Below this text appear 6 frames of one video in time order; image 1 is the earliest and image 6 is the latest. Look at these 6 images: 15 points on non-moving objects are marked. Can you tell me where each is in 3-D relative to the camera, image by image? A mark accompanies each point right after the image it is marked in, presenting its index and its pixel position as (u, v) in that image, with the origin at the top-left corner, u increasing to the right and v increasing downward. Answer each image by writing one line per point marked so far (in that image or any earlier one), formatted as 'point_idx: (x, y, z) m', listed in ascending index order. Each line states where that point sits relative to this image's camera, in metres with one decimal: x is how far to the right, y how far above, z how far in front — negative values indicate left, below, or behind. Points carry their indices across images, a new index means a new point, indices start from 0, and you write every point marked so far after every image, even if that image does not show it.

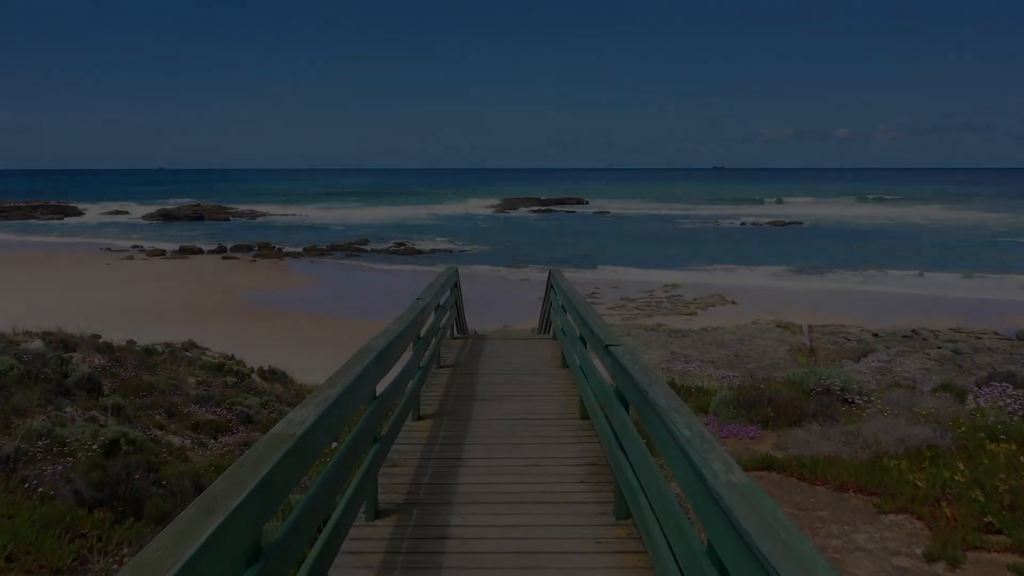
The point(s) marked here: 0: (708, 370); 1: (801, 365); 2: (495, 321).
0: (+4.6, -2.0, +14.4) m
1: (+7.3, -2.0, +15.5) m
2: (-0.6, -1.1, +19.8) m
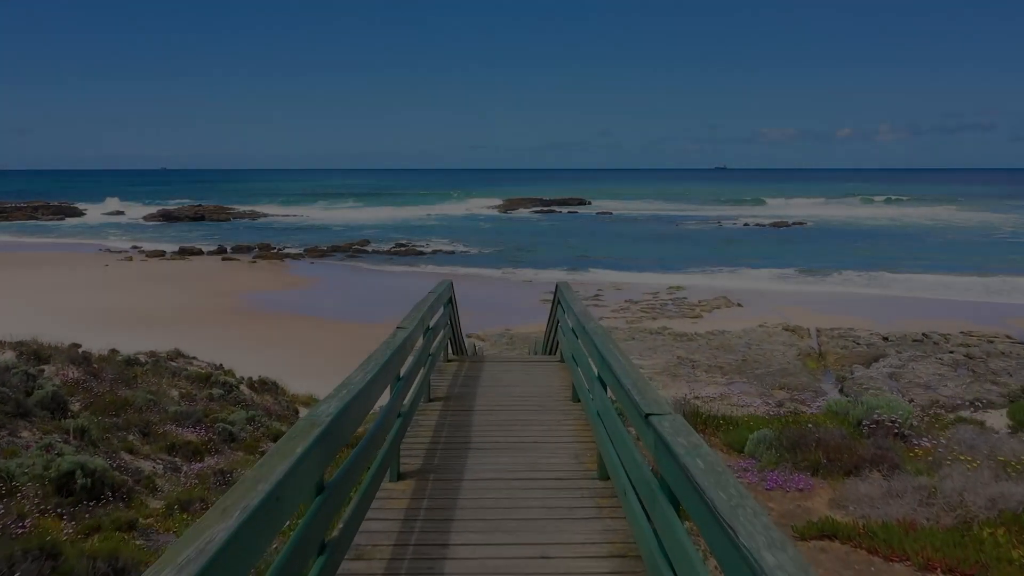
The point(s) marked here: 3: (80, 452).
0: (+4.7, -2.0, +14.1) m
1: (+7.4, -2.0, +15.1) m
2: (-0.5, -1.1, +19.4) m
3: (-2.6, -1.0, +3.7) m
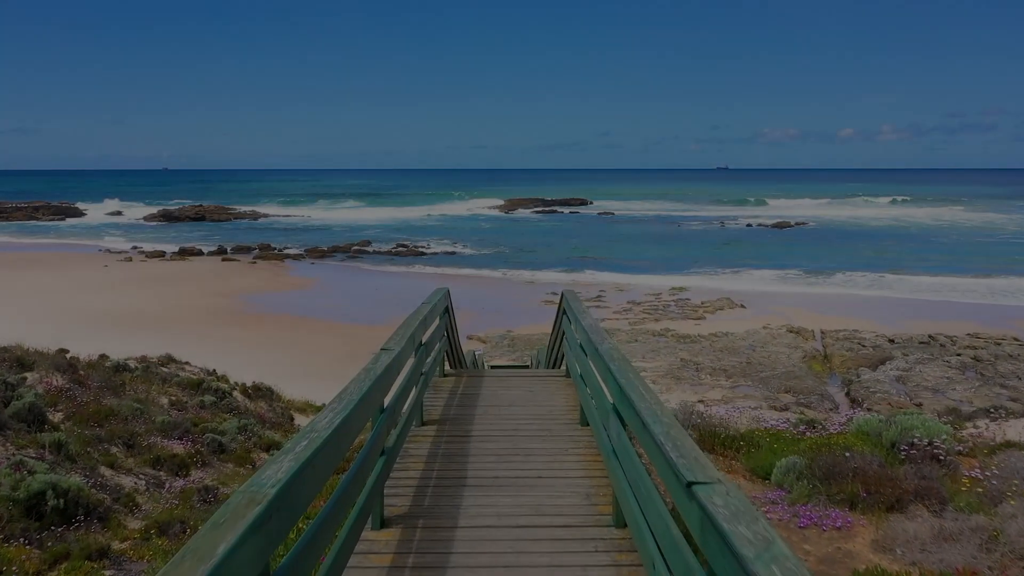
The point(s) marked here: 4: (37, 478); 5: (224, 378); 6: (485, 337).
0: (+4.7, -2.1, +13.9) m
1: (+7.4, -2.1, +14.9) m
2: (-0.5, -1.2, +19.2) m
3: (-2.6, -1.0, +3.5) m
4: (-2.6, -1.0, +3.3) m
5: (-3.1, -1.0, +6.5) m
6: (-0.8, -1.4, +17.4) m
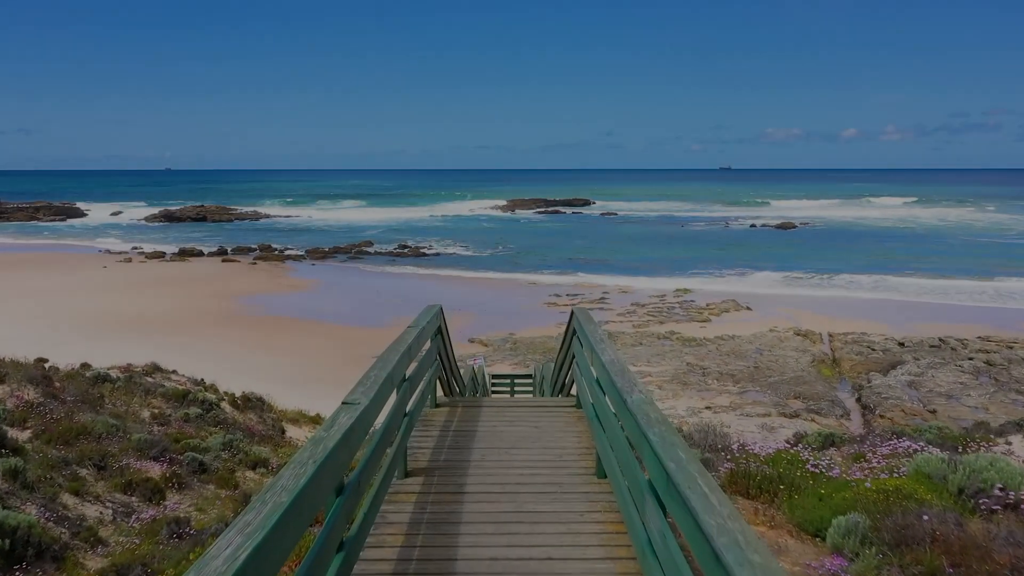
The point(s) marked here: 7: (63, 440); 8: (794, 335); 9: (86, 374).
0: (+4.8, -2.2, +13.5) m
1: (+7.5, -2.2, +14.6) m
2: (-0.4, -1.2, +18.9) m
3: (-2.6, -1.1, +3.2) m
4: (-2.6, -1.1, +3.0) m
5: (-3.0, -1.0, +6.2) m
6: (-0.7, -1.5, +17.1) m
7: (-2.9, -1.0, +4.0) m
8: (+8.6, -1.4, +18.7) m
9: (-3.9, -0.8, +5.5) m
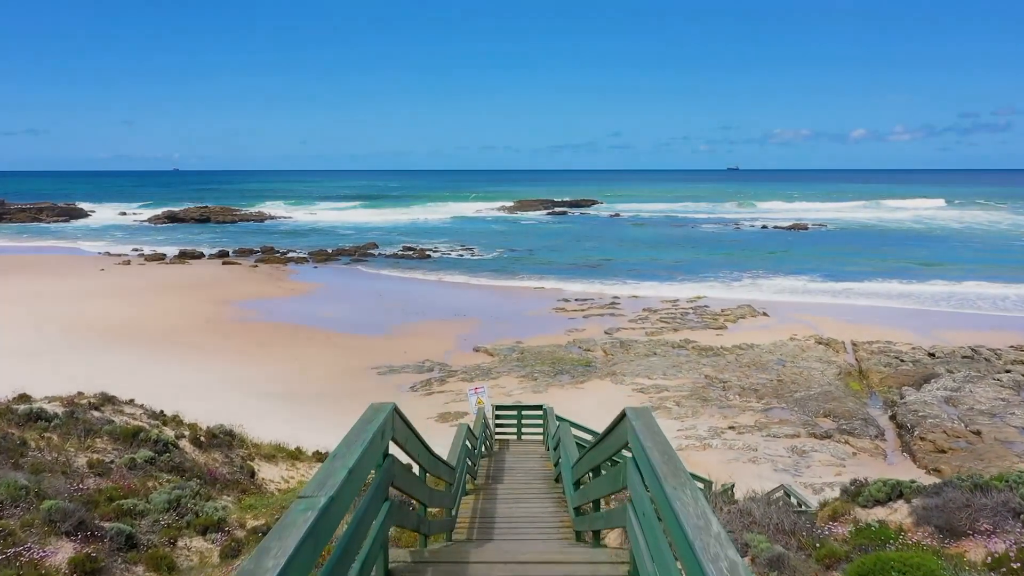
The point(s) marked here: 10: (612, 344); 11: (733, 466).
0: (+4.9, -2.3, +12.6) m
1: (+7.6, -2.3, +13.6) m
2: (-0.2, -1.4, +18.1) m
3: (-2.6, -1.2, +2.4) m
4: (-2.5, -1.2, +2.2) m
5: (-3.0, -1.2, +5.4) m
6: (-0.5, -1.6, +16.3) m
7: (-2.9, -1.1, +3.2) m
8: (+8.8, -1.6, +17.7) m
9: (-3.8, -0.9, +4.7) m
10: (+2.7, -1.5, +16.8) m
11: (+3.4, -2.8, +9.5) m
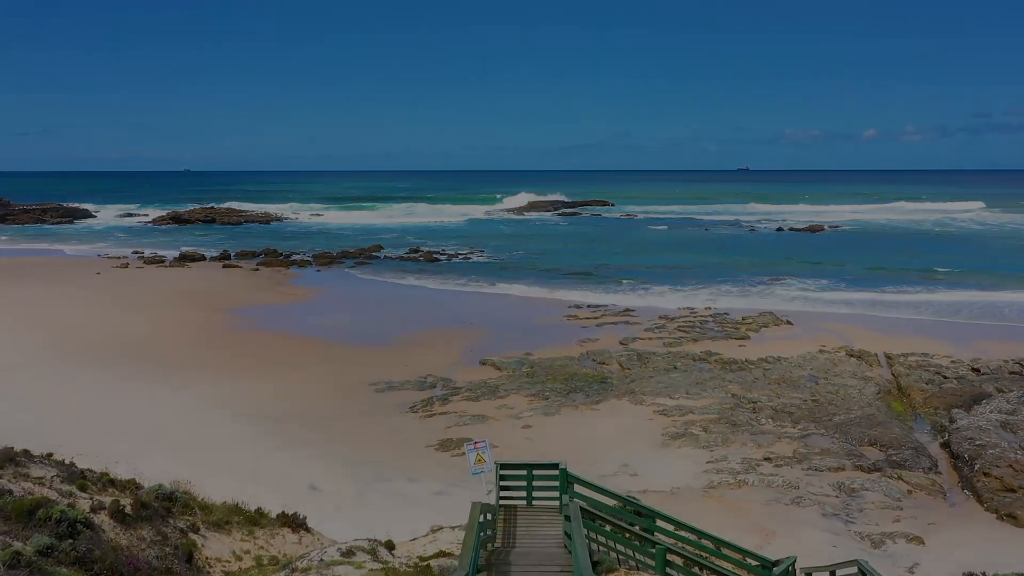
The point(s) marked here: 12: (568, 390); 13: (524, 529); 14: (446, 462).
0: (+5.1, -2.6, +11.4) m
1: (+7.8, -2.6, +12.4) m
2: (+0.1, -1.6, +16.9) m
3: (-2.6, -1.5, +1.3) m
4: (-2.5, -1.4, +1.1) m
5: (-2.9, -1.4, +4.3) m
6: (-0.3, -1.9, +15.1) m
7: (-2.9, -1.3, +2.1) m
8: (+9.1, -1.9, +16.4) m
9: (-3.7, -1.1, +3.6) m
10: (+3.0, -1.7, +15.6) m
11: (+3.6, -3.0, +8.3) m
12: (+1.2, -2.2, +13.2) m
13: (+0.1, -1.7, +4.4) m
14: (-1.1, -2.9, +10.2) m
